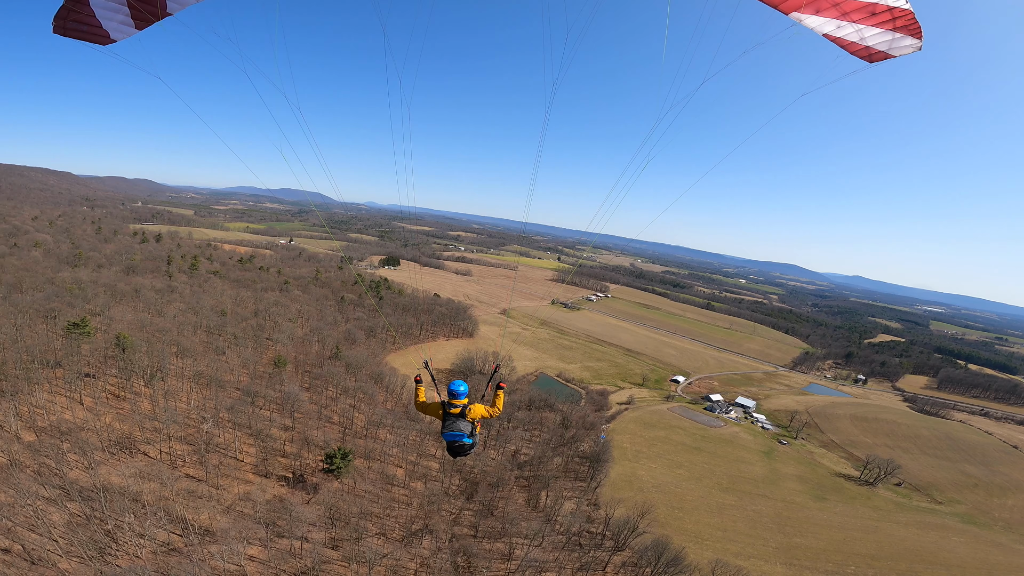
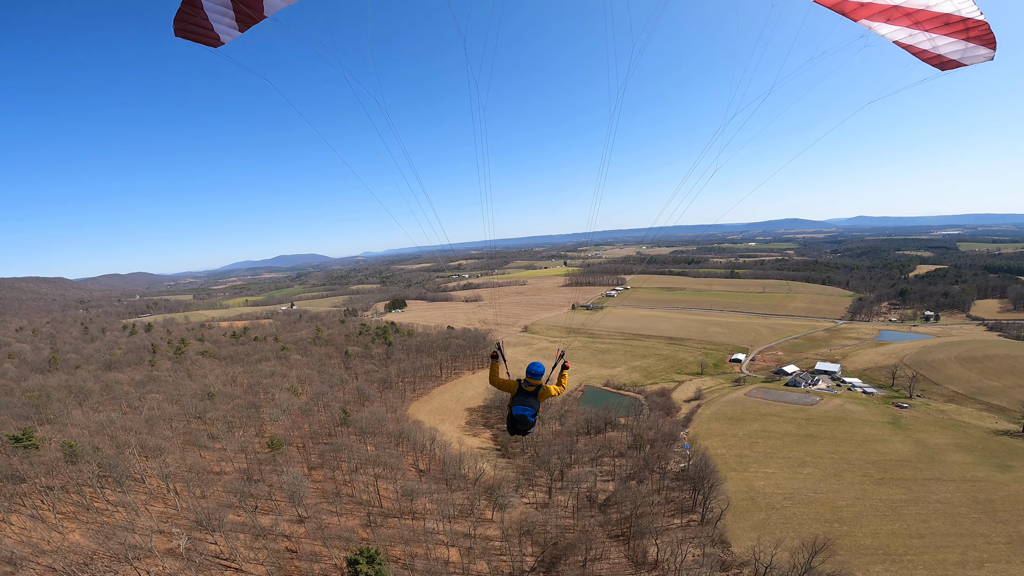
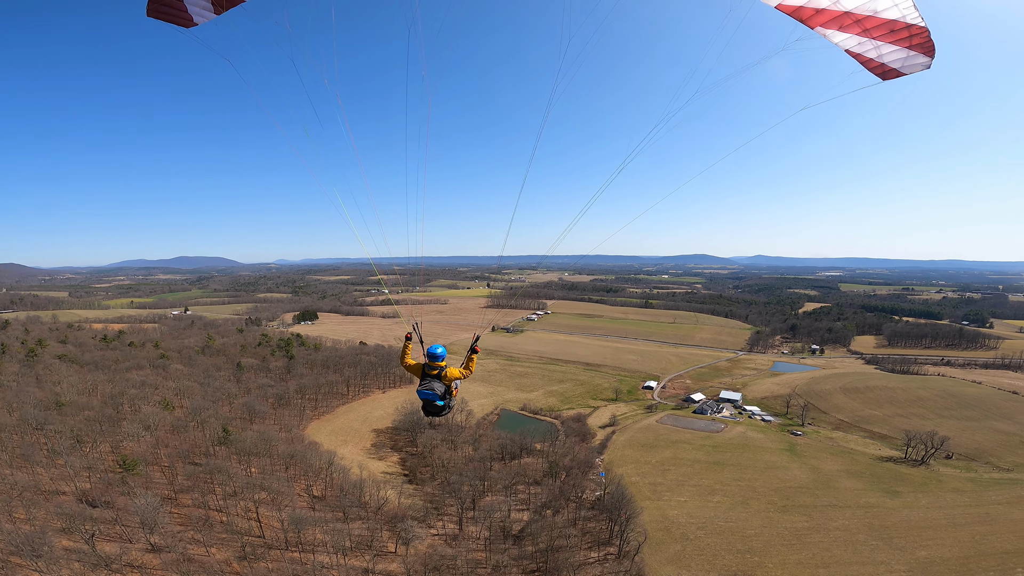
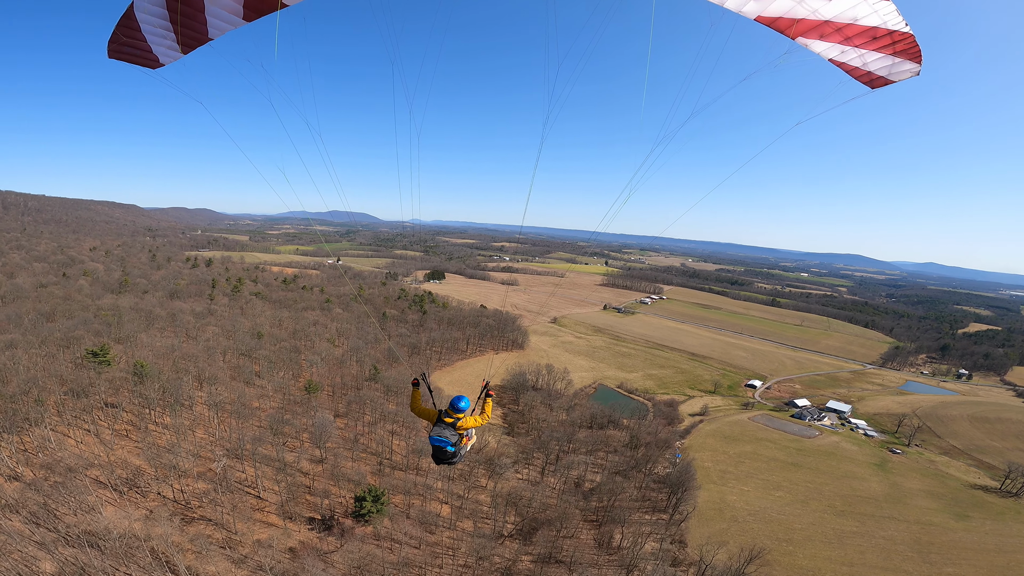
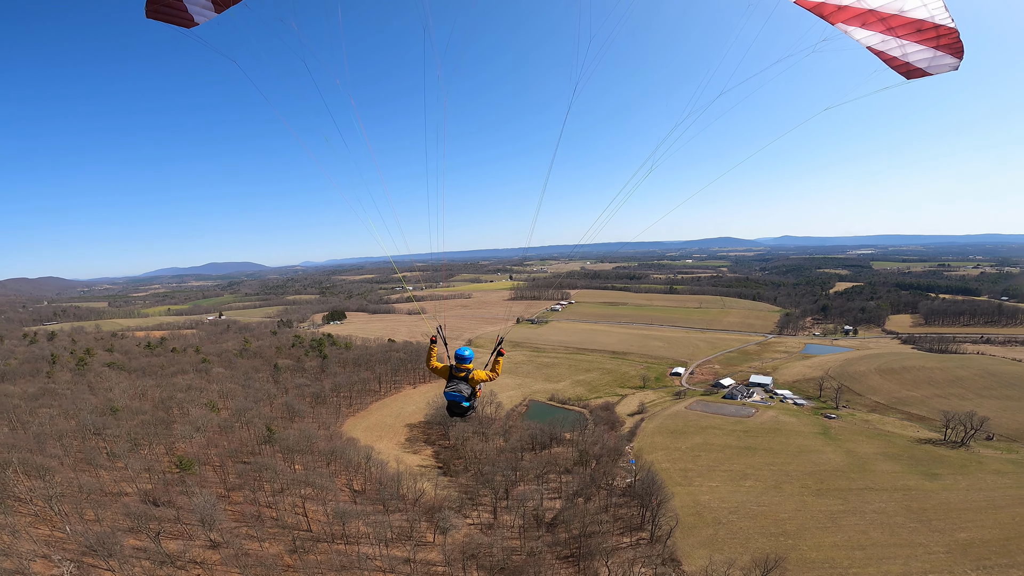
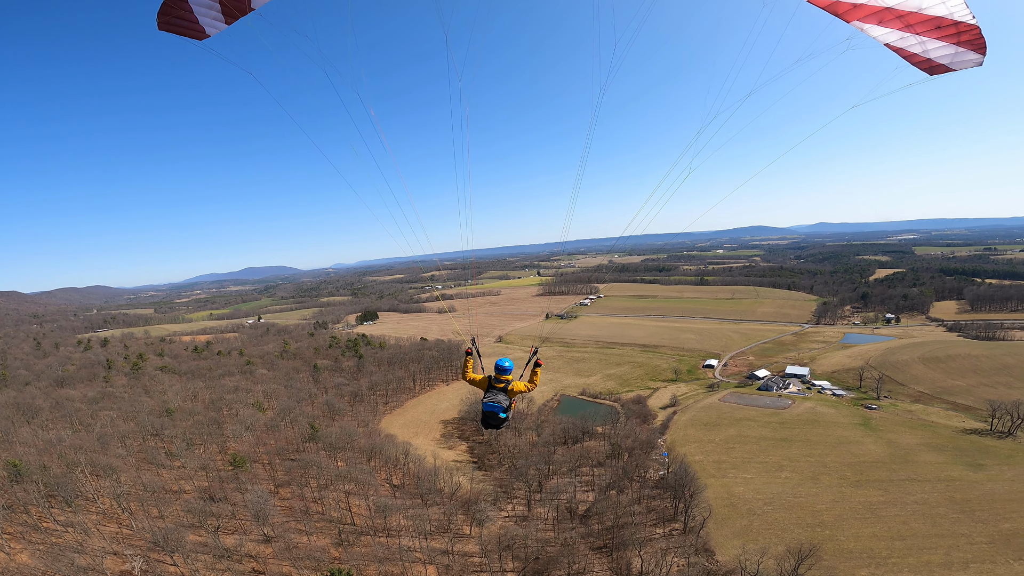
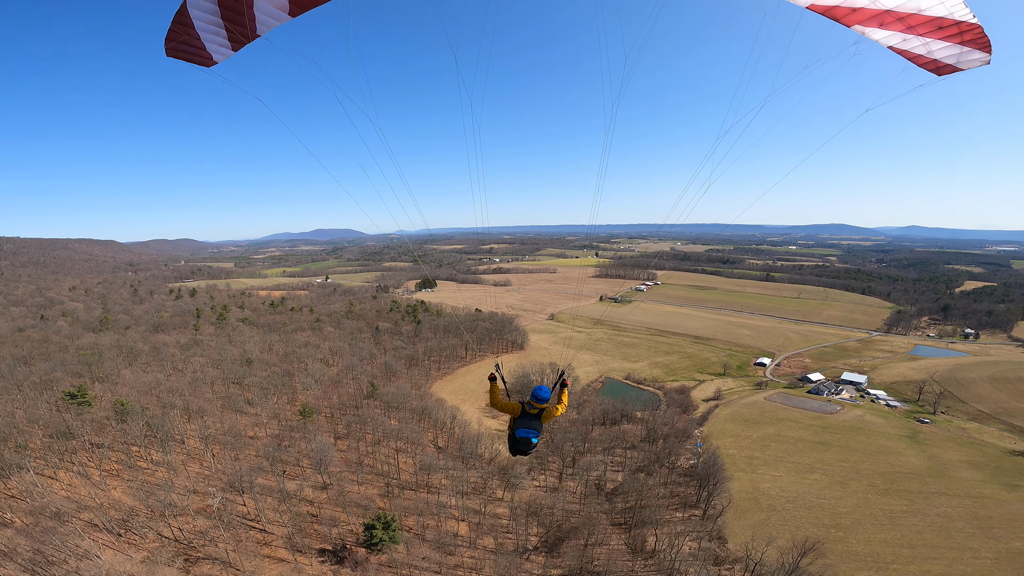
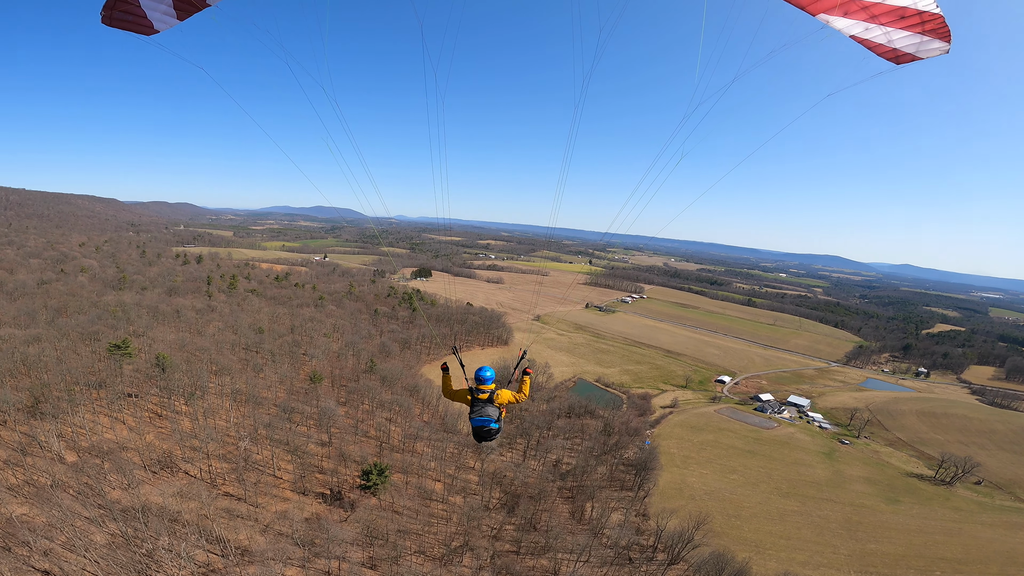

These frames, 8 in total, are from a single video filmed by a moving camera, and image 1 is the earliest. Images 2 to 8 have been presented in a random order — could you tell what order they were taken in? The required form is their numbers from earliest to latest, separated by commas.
8, 4, 7, 2, 6, 5, 3
